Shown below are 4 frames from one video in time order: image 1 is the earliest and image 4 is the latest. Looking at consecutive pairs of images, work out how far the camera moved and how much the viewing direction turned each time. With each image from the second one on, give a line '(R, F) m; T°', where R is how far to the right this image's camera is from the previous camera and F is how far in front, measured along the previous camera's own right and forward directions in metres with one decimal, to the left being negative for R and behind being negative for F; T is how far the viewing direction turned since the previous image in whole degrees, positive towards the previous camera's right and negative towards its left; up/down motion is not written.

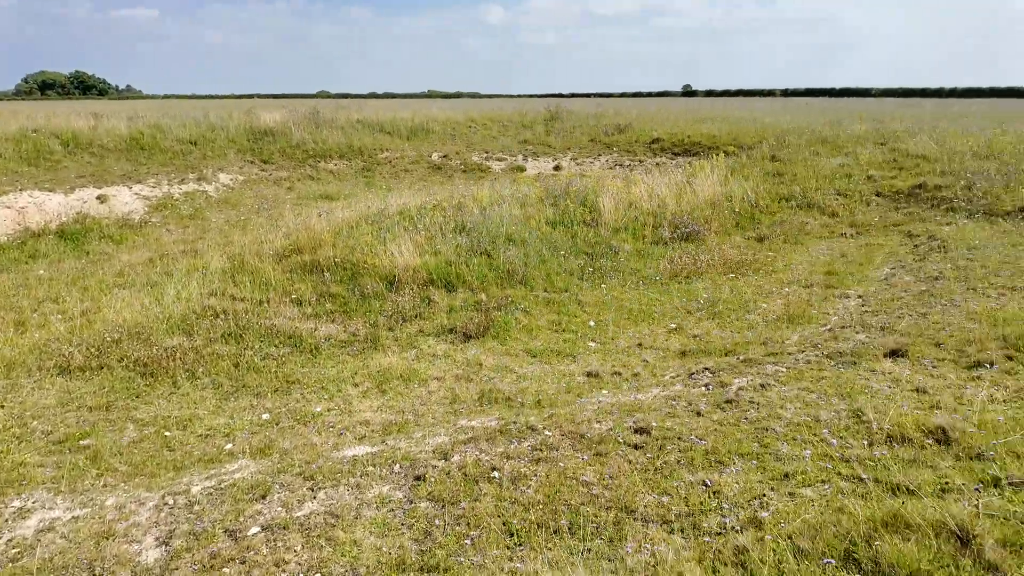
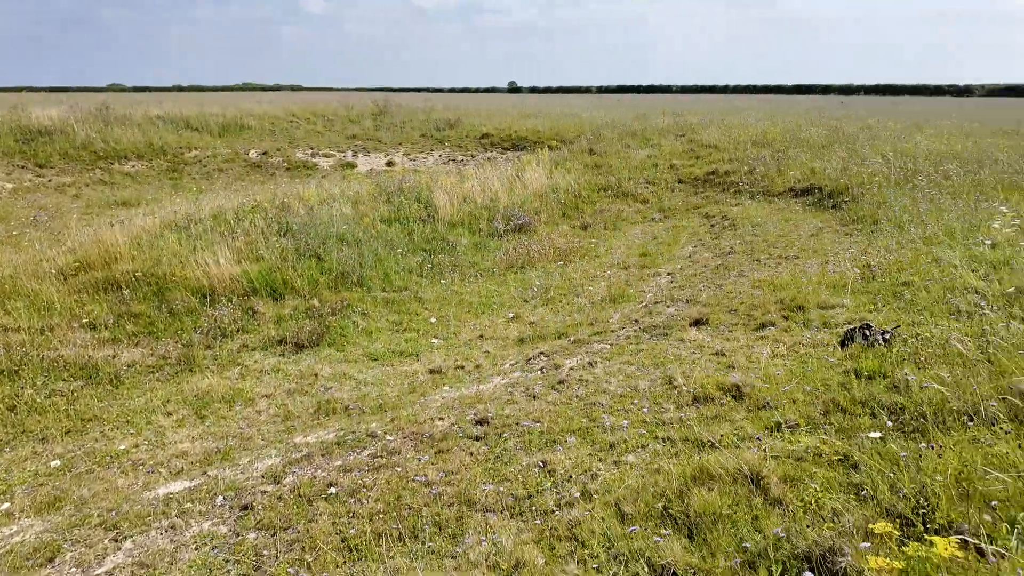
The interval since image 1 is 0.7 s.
(+0.1, 0.0) m; +15°
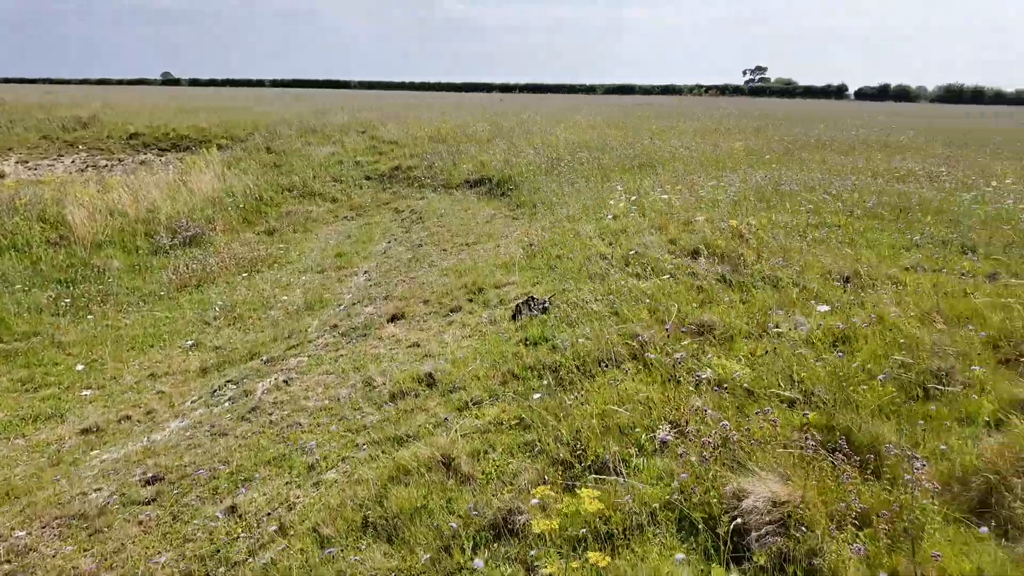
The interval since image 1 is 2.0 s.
(+0.2, 0.0) m; +27°
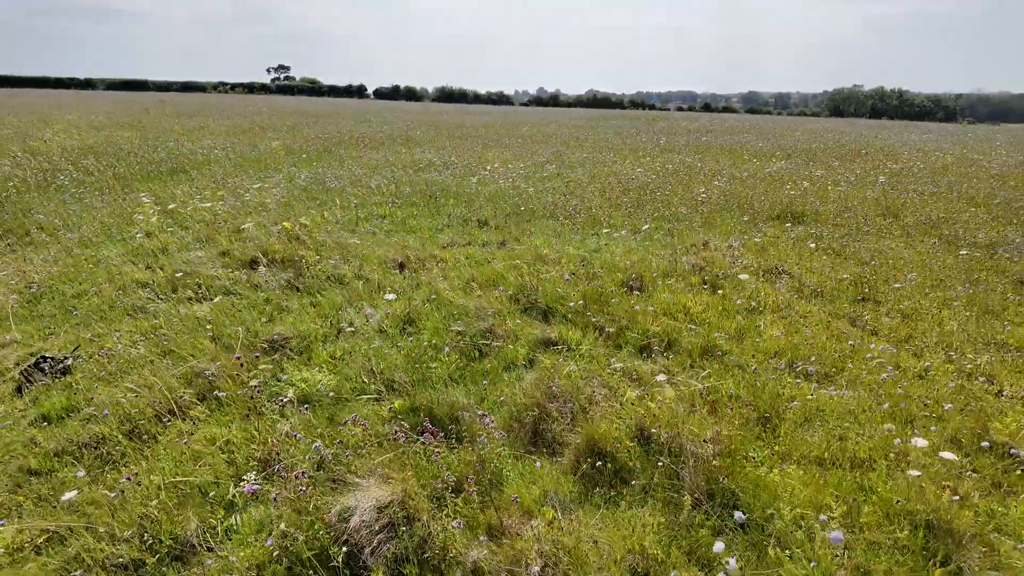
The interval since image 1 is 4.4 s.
(+0.2, +0.2) m; +39°
